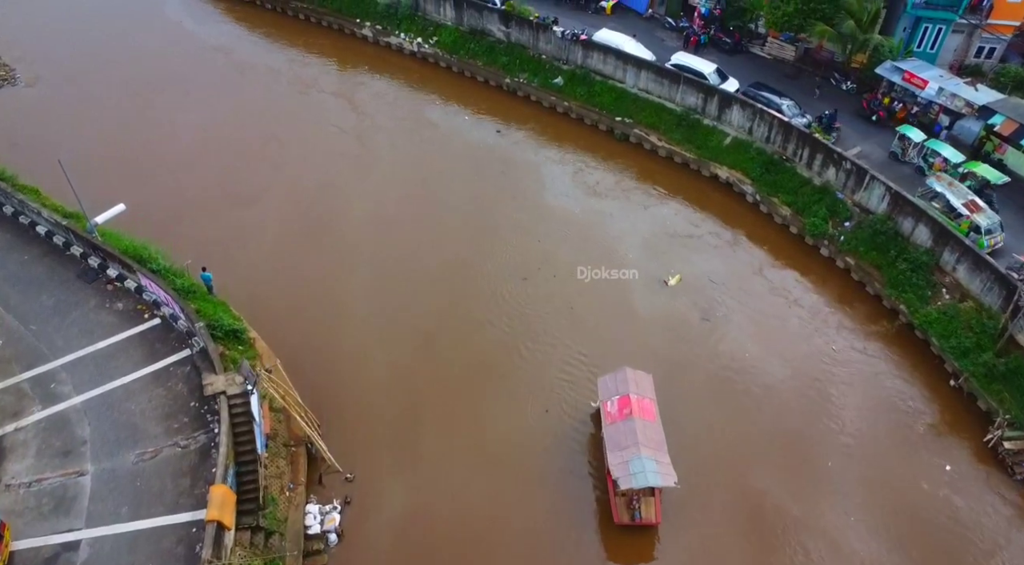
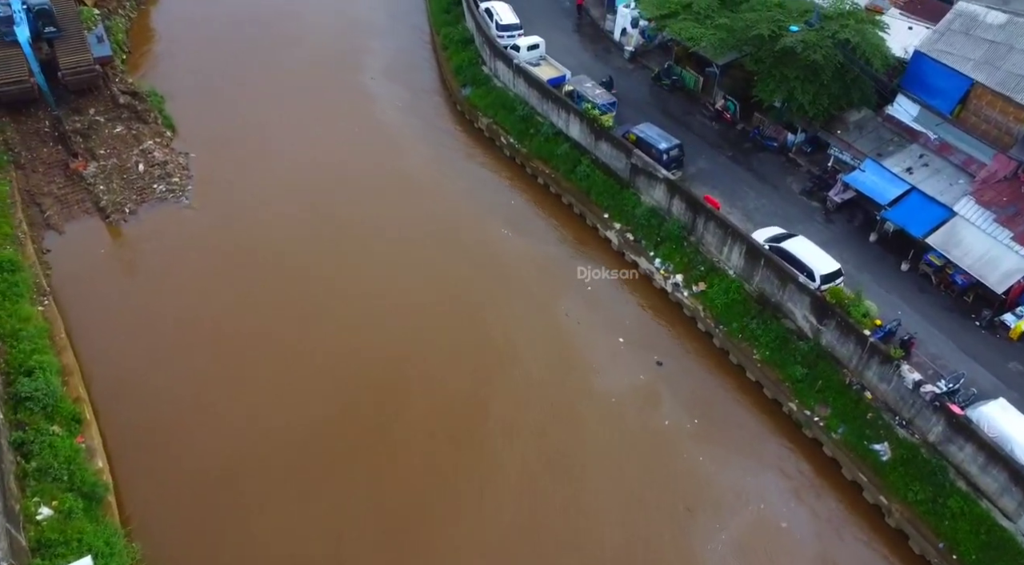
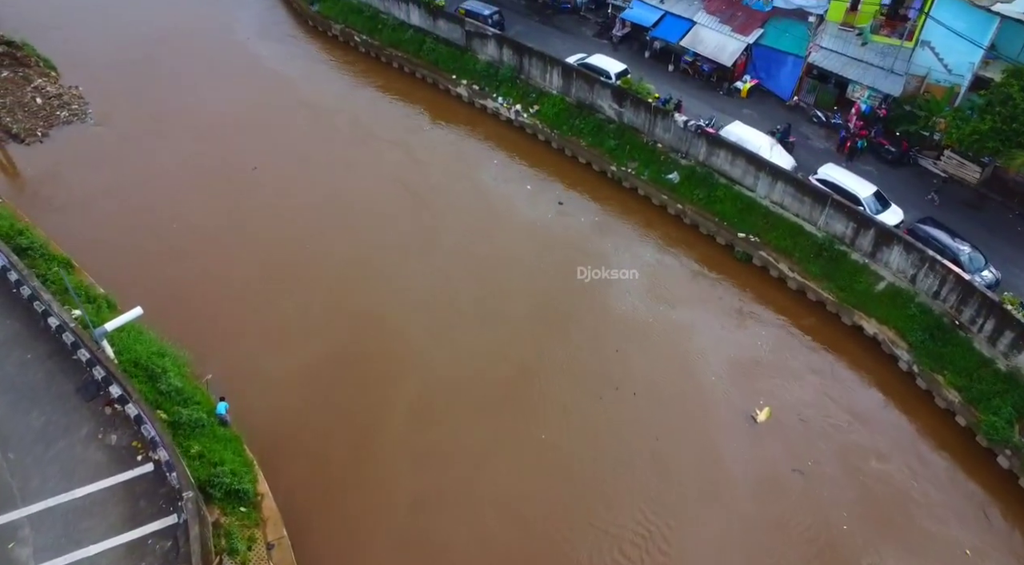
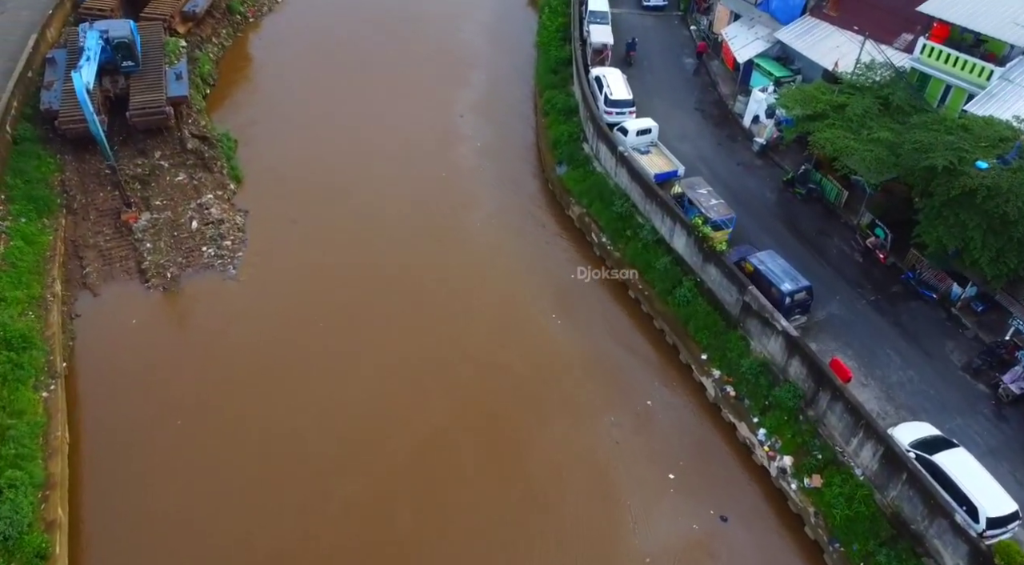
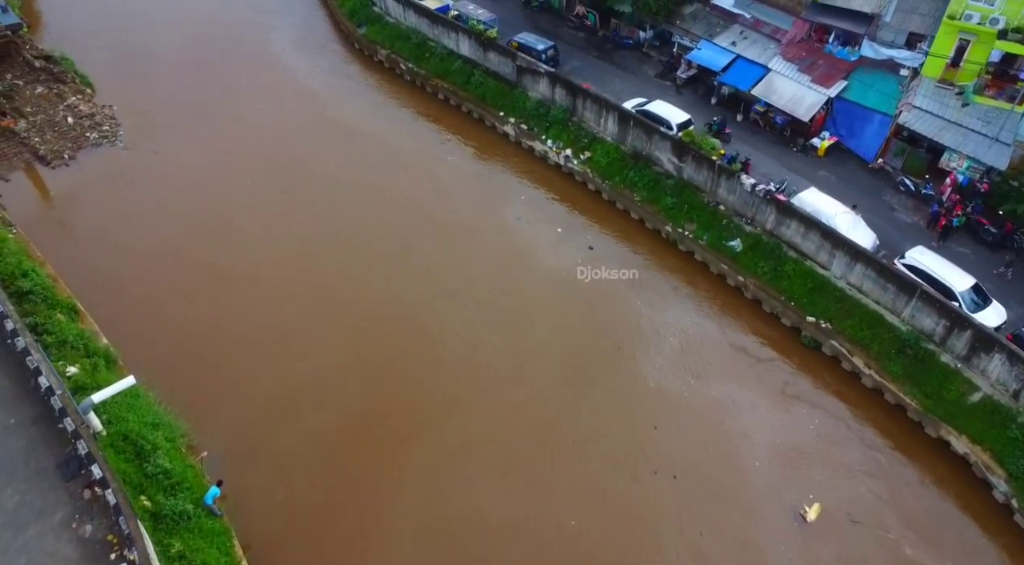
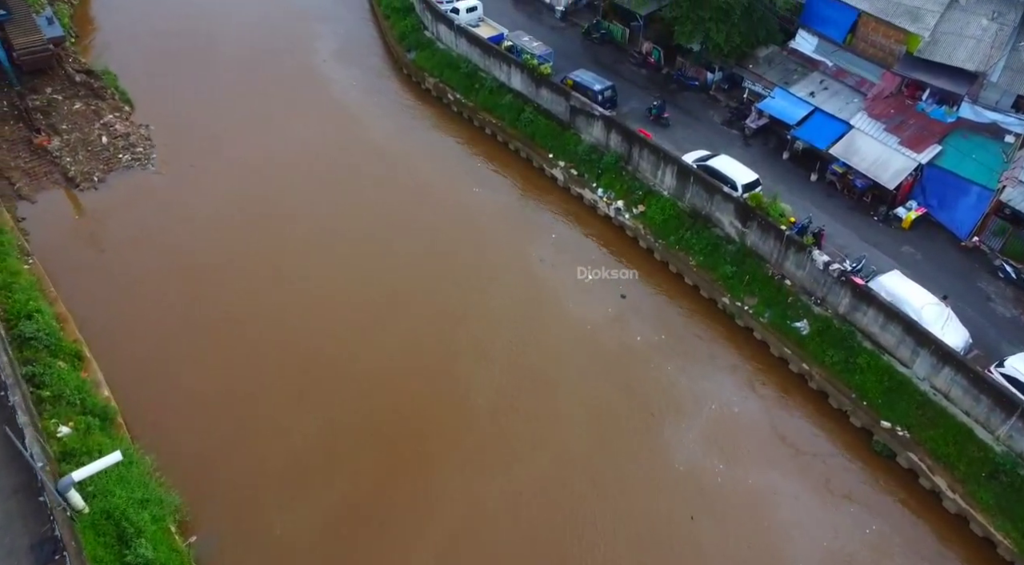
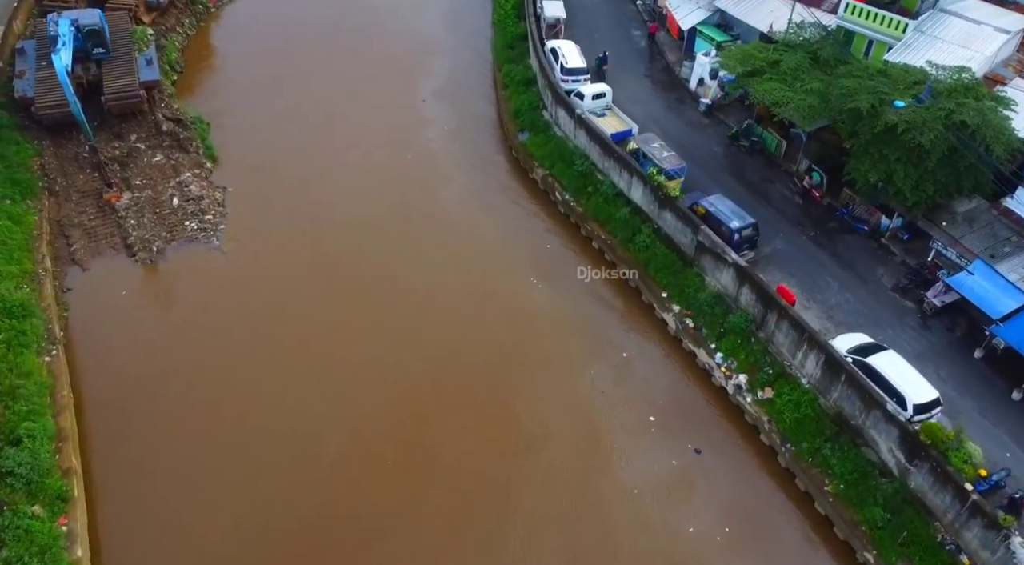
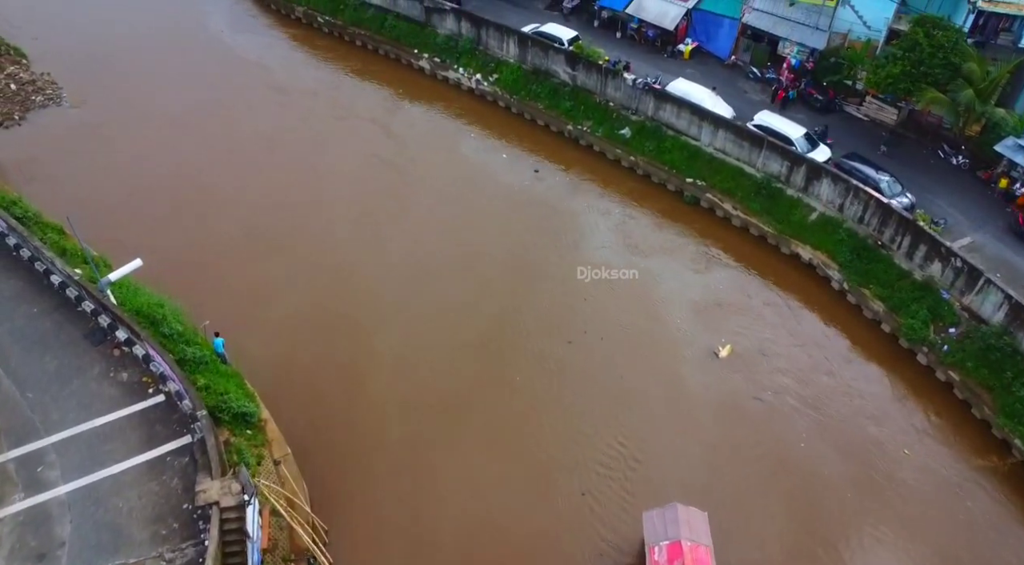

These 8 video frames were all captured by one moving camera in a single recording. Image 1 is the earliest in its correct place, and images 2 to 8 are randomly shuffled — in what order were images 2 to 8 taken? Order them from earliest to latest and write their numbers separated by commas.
8, 3, 5, 6, 2, 7, 4
